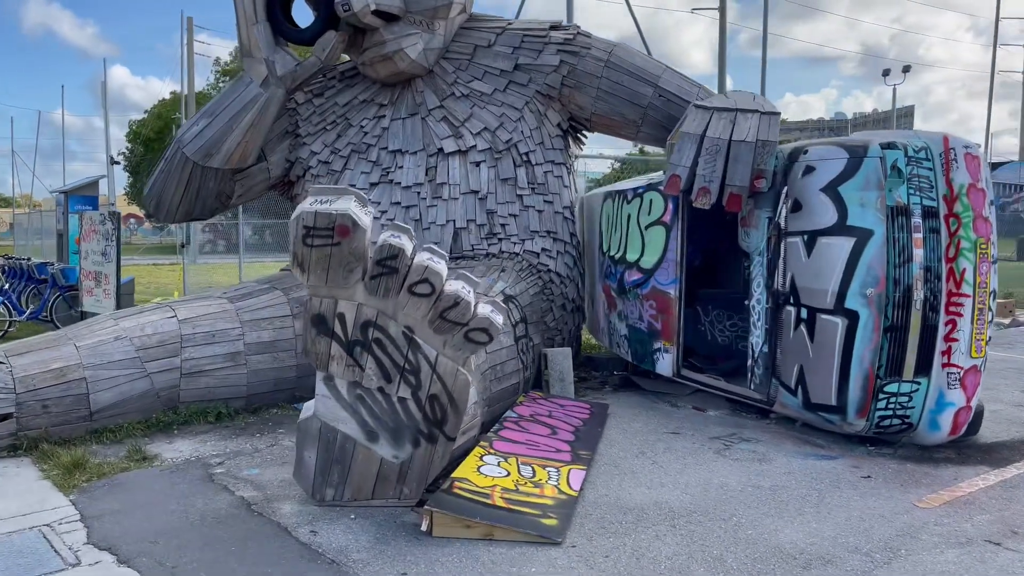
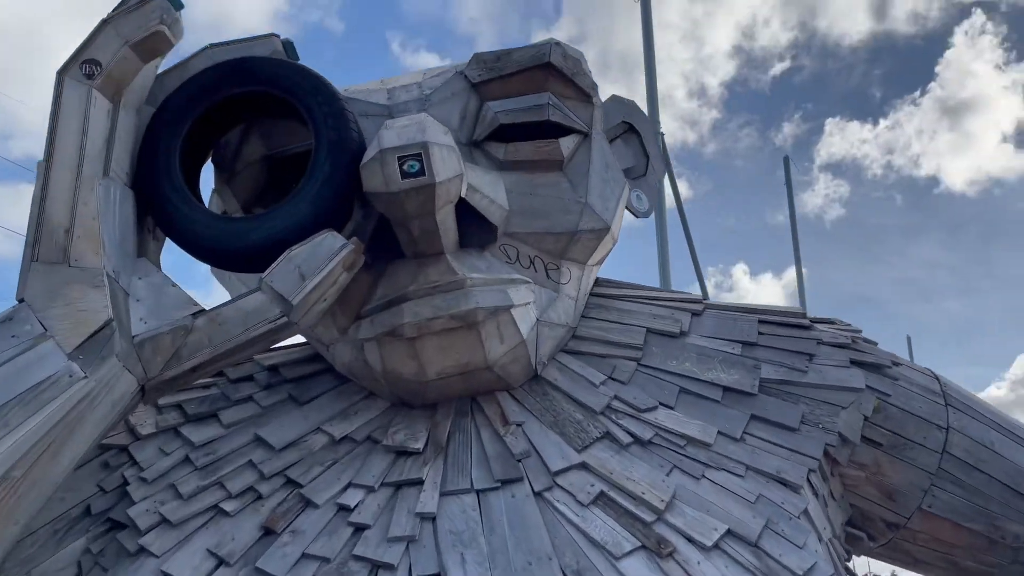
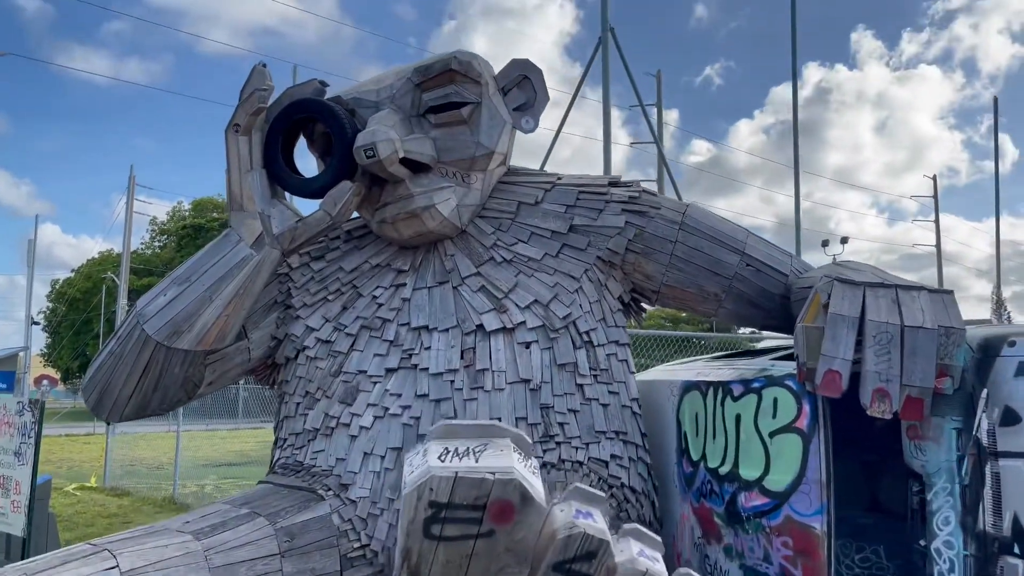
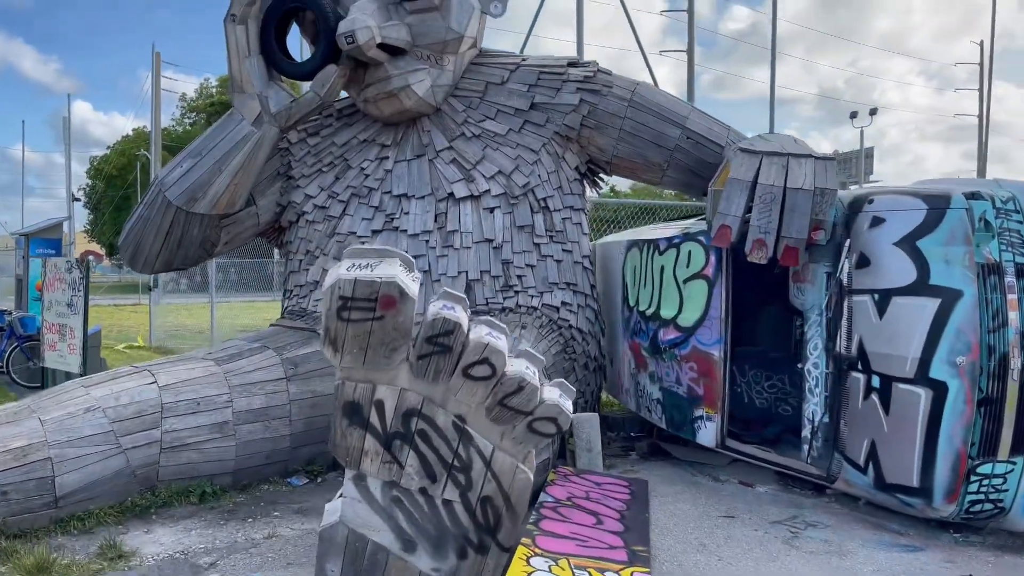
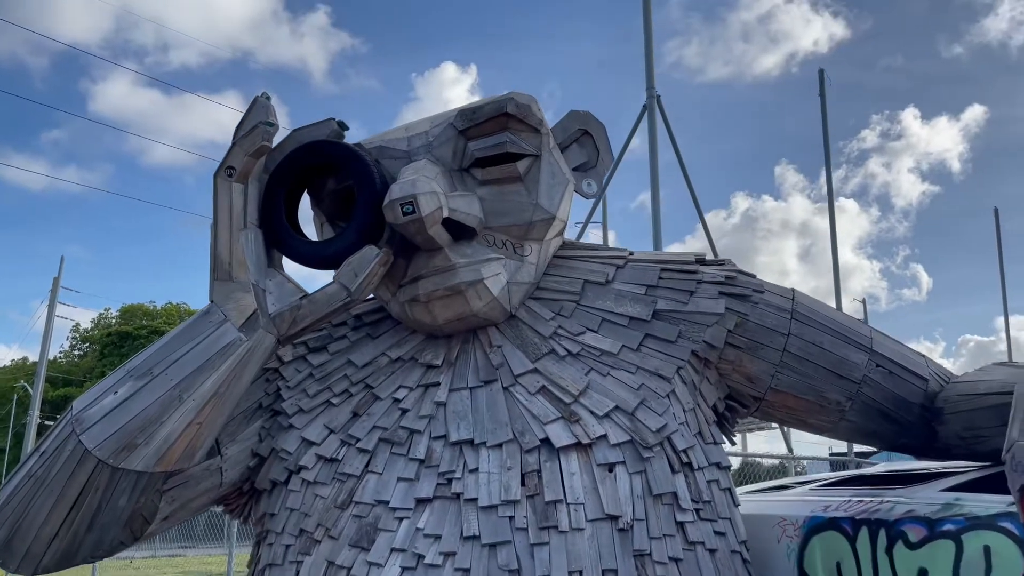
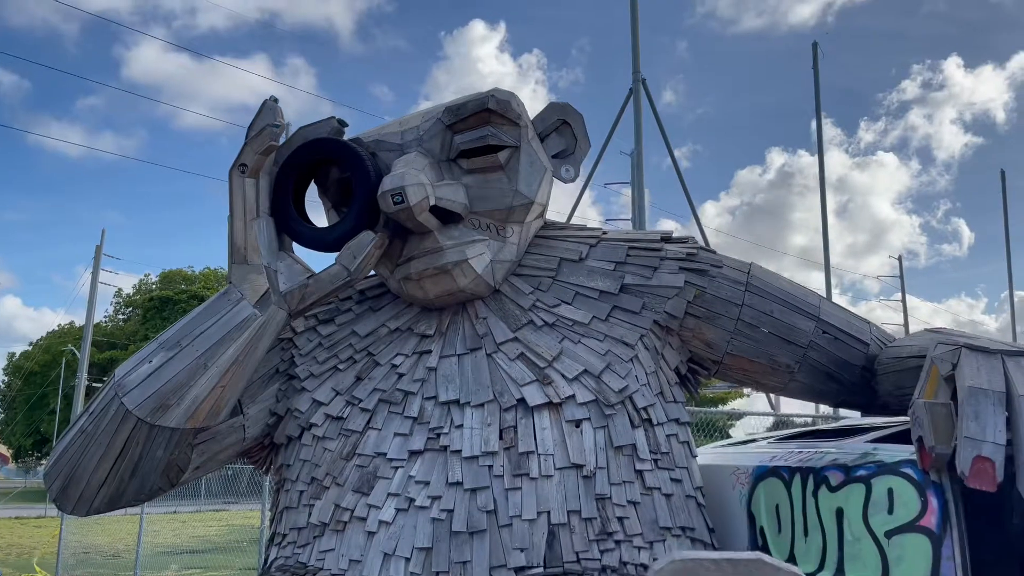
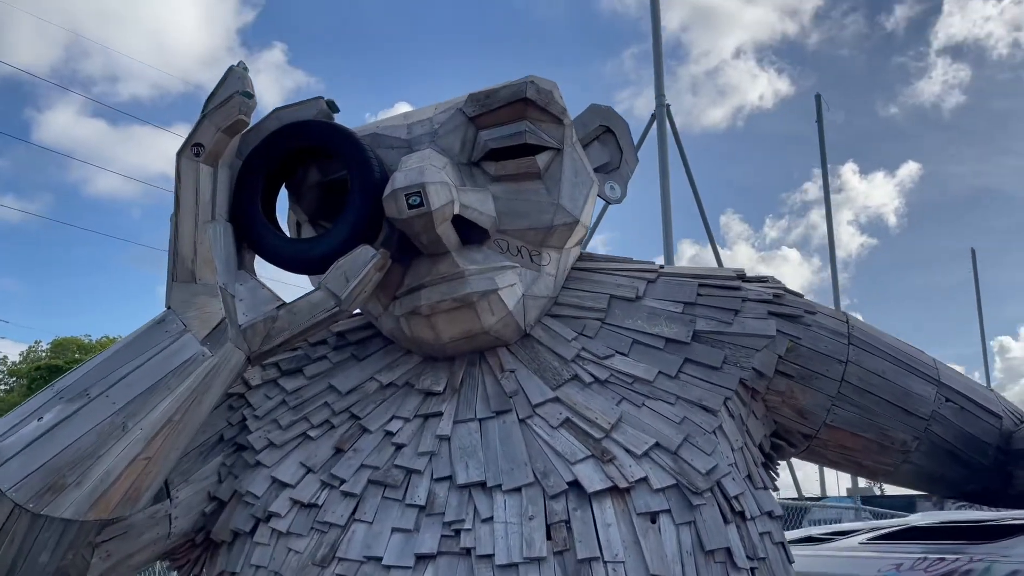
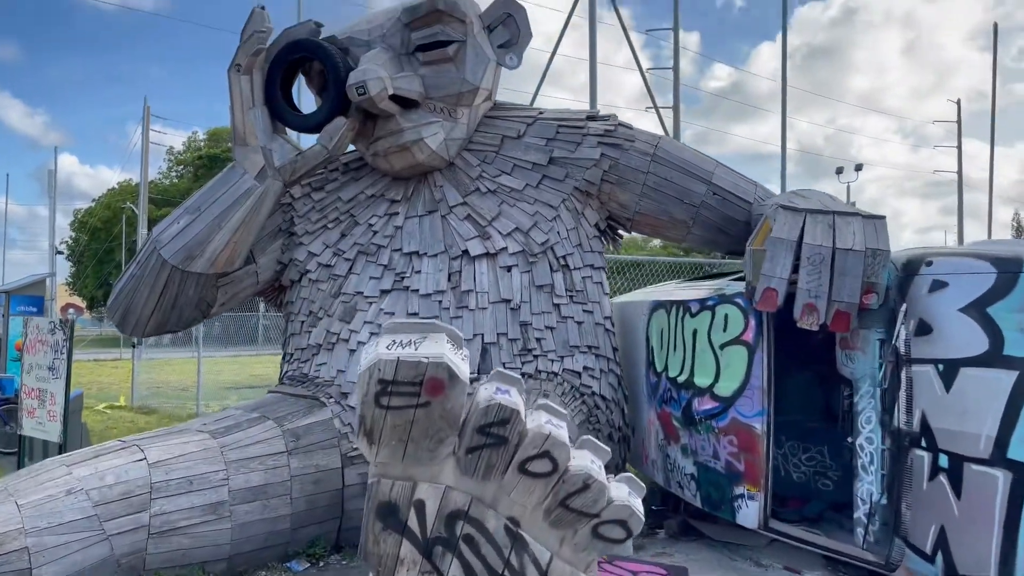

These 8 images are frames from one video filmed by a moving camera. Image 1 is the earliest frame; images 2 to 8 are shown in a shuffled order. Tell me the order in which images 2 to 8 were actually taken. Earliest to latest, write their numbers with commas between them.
4, 8, 3, 6, 5, 7, 2
